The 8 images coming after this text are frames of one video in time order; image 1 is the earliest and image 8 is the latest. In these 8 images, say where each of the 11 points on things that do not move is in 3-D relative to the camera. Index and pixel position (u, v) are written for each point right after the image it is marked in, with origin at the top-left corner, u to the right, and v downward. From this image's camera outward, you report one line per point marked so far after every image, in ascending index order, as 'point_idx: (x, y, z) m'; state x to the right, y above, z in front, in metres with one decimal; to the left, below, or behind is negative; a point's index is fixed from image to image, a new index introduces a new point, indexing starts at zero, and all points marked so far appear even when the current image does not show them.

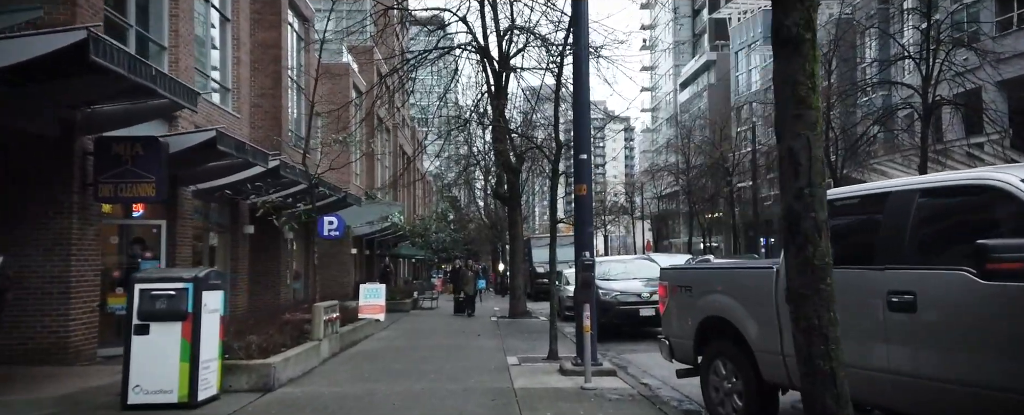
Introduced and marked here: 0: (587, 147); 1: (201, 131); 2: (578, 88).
0: (+0.8, +0.7, +8.9) m
1: (-4.2, +1.0, +11.3) m
2: (+0.7, +1.3, +9.1) m
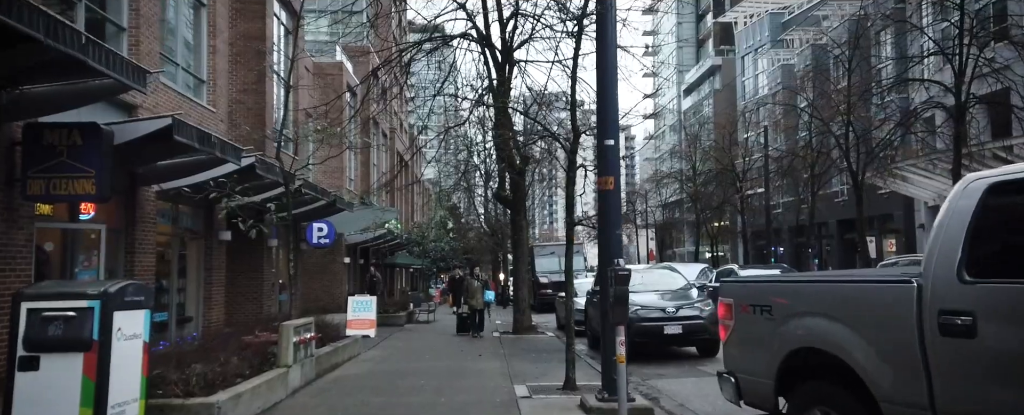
0: (+0.9, +0.7, +7.2) m
1: (-4.1, +1.0, +9.6) m
2: (+0.8, +1.3, +7.4) m
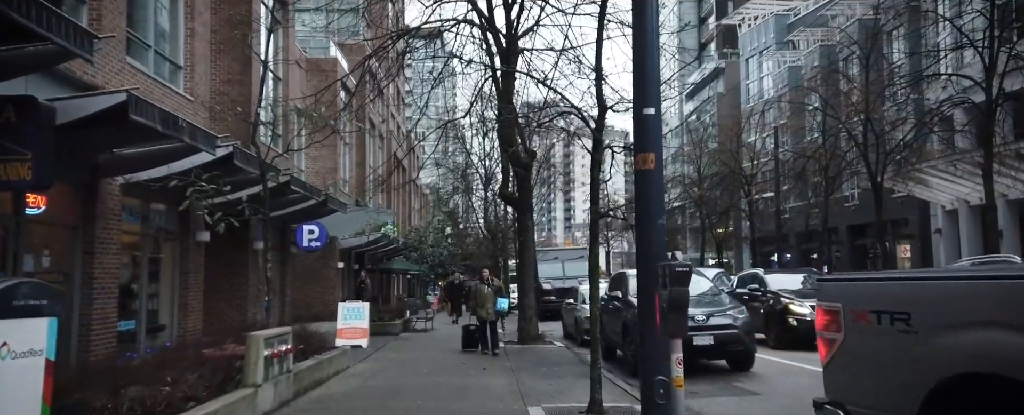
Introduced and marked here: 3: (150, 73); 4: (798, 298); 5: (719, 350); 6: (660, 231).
0: (+1.0, +0.8, +5.9) m
1: (-4.0, +1.1, +8.2) m
2: (+0.9, +1.5, +6.1) m
3: (-5.6, +2.1, +12.9) m
4: (+4.7, -1.5, +13.7) m
5: (+2.5, -1.7, +10.2) m
6: (+1.0, -0.2, +5.7) m
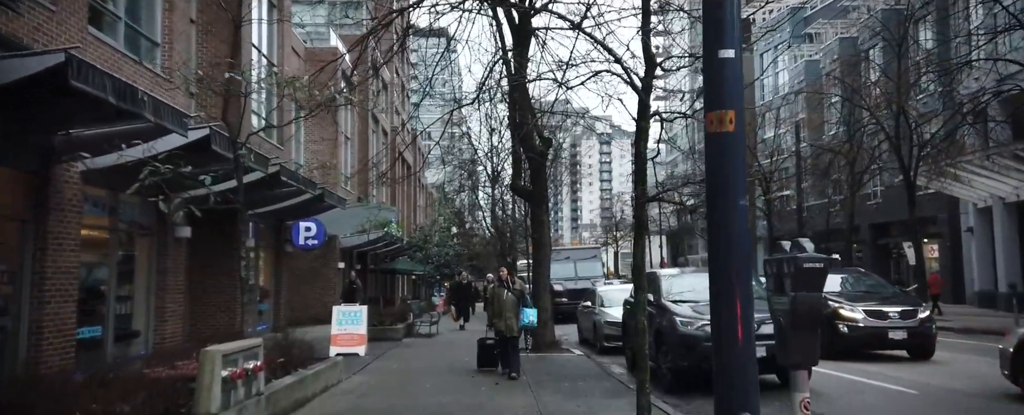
0: (+1.2, +0.9, +4.4) m
1: (-3.8, +1.2, +6.8) m
2: (+1.1, +1.6, +4.6) m
3: (-5.4, +2.2, +11.5) m
4: (+4.9, -1.4, +12.2) m
5: (+2.7, -1.6, +8.7) m
6: (+1.2, 0.0, +4.2) m
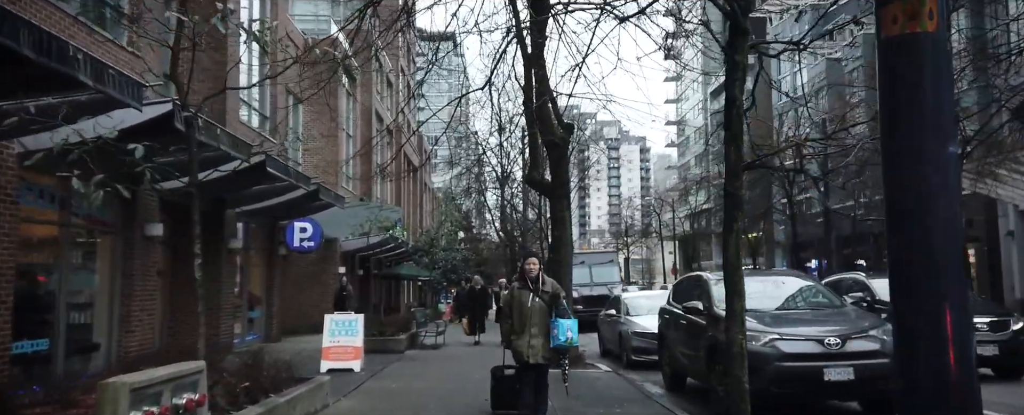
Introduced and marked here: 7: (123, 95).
0: (+1.3, +1.1, +2.7) m
1: (-3.7, +1.4, +5.2) m
2: (+1.3, +1.7, +2.9) m
3: (-5.2, +2.3, +9.9) m
4: (+5.1, -1.3, +10.4) m
5: (+2.9, -1.5, +7.0) m
6: (+1.3, +0.1, +2.5) m
7: (-3.5, +1.0, +7.5) m
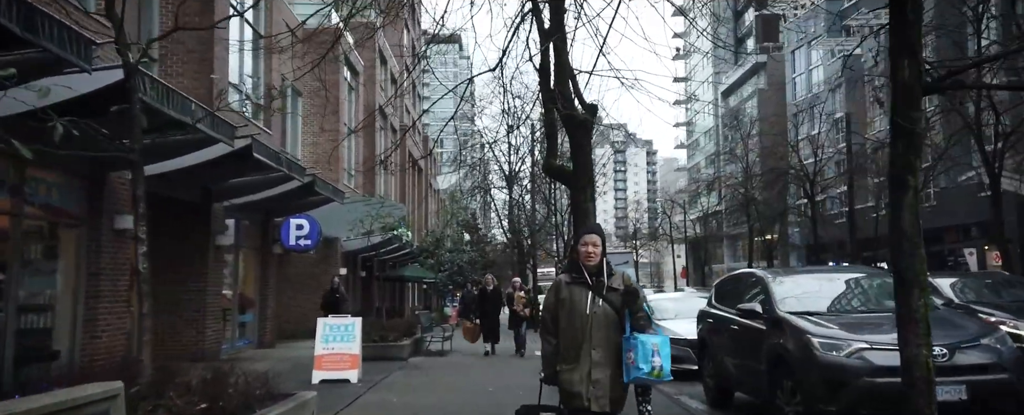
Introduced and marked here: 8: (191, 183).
0: (+1.5, +1.2, +1.4) m
1: (-3.5, +1.5, +3.8) m
2: (+1.4, +1.9, +1.6) m
3: (-5.0, +2.4, +8.5) m
4: (+5.3, -1.2, +9.1) m
5: (+3.1, -1.4, +5.6) m
6: (+1.5, +0.3, +1.2) m
7: (-3.3, +1.2, +6.1) m
8: (-4.8, +0.4, +12.3) m
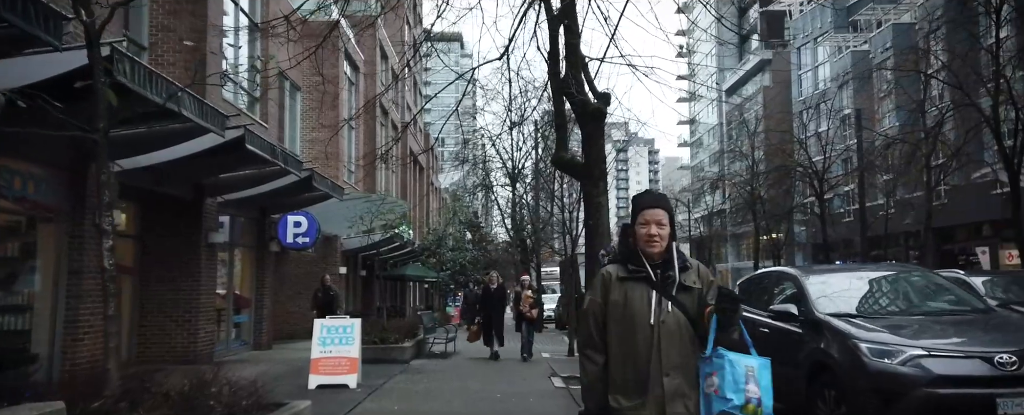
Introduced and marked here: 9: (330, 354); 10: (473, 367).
0: (+1.6, +1.3, +0.8) m
1: (-3.4, +1.6, +3.2) m
2: (+1.5, +2.0, +1.0) m
3: (-4.9, +2.5, +7.9) m
4: (+5.4, -1.1, +8.4) m
5: (+3.2, -1.3, +5.0) m
6: (+1.6, +0.3, +0.6) m
7: (-3.2, +1.2, +5.5) m
8: (-4.7, +0.4, +11.7) m
9: (-2.1, -1.7, +9.7) m
10: (-0.6, -2.5, +13.1) m
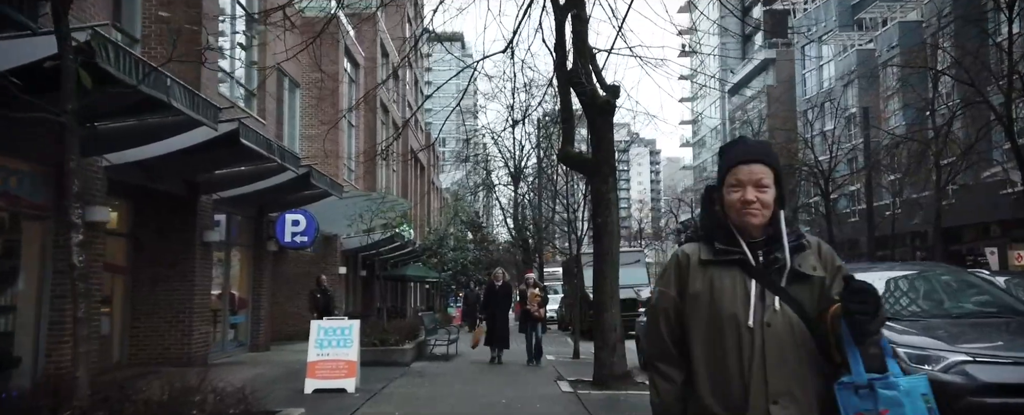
0: (+1.6, +1.3, +0.4) m
1: (-3.3, +1.6, +2.8) m
2: (+1.6, +2.0, +0.6) m
3: (-4.8, +2.6, +7.5) m
4: (+5.5, -1.1, +8.0) m
5: (+3.3, -1.3, +4.6) m
6: (+1.6, +0.4, +0.2) m
7: (-3.2, +1.3, +5.1) m
8: (-4.6, +0.5, +11.3) m
9: (-2.1, -1.7, +9.3) m
10: (-0.5, -2.4, +12.7) m
